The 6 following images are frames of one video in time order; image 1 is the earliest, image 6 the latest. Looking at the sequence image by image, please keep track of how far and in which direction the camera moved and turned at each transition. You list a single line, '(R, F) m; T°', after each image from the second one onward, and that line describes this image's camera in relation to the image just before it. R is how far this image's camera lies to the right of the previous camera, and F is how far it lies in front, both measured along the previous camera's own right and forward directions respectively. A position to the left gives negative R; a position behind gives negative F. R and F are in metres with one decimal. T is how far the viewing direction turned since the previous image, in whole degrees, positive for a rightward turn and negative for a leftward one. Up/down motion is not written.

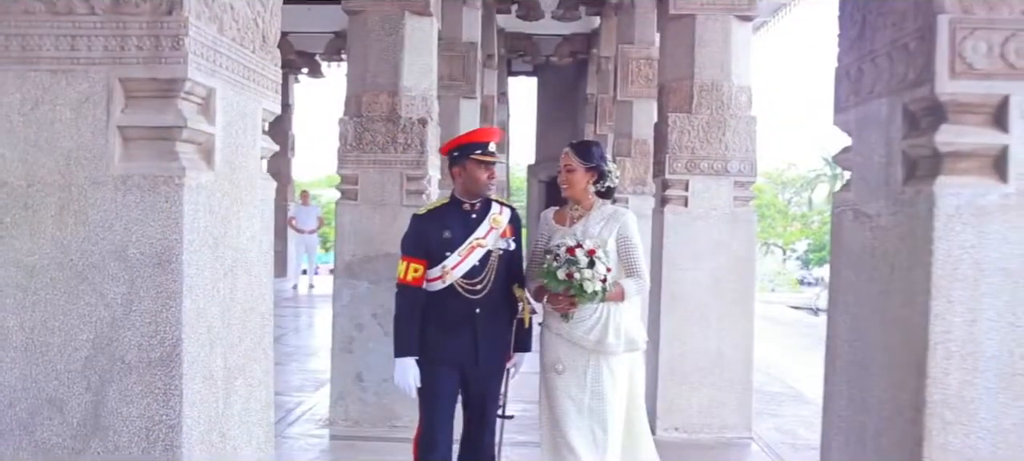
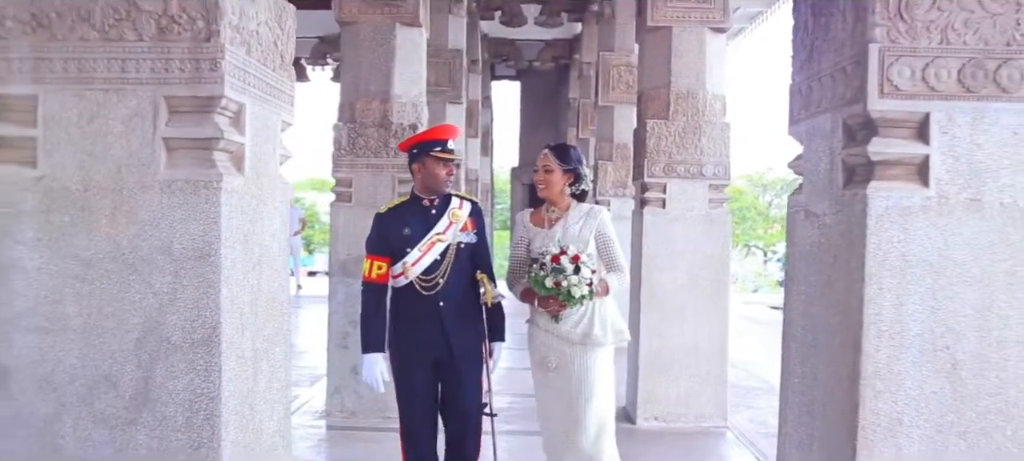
(0.0, -0.3) m; +1°
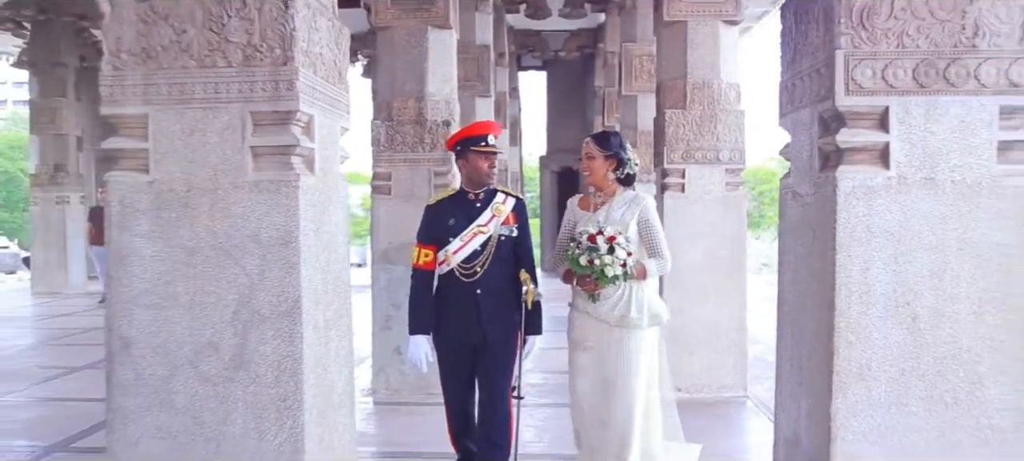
(0.0, -0.4) m; -2°
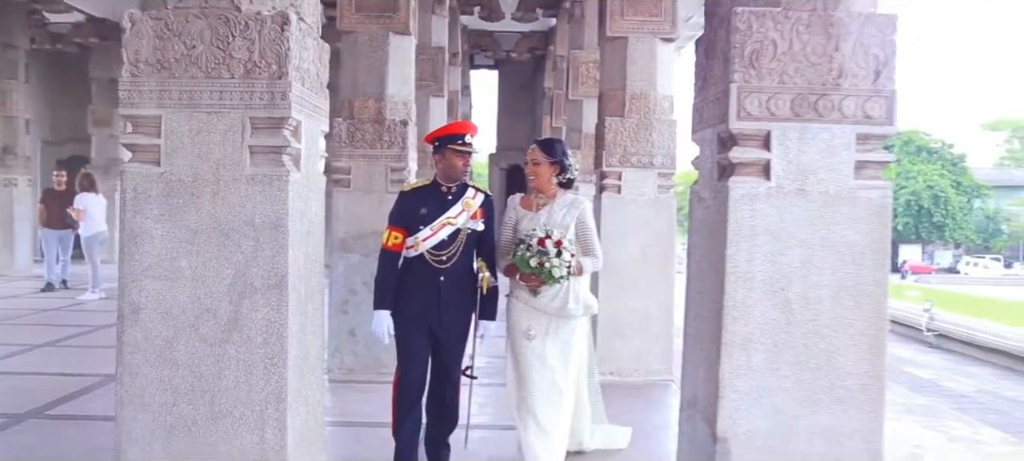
(0.0, -0.5) m; +4°
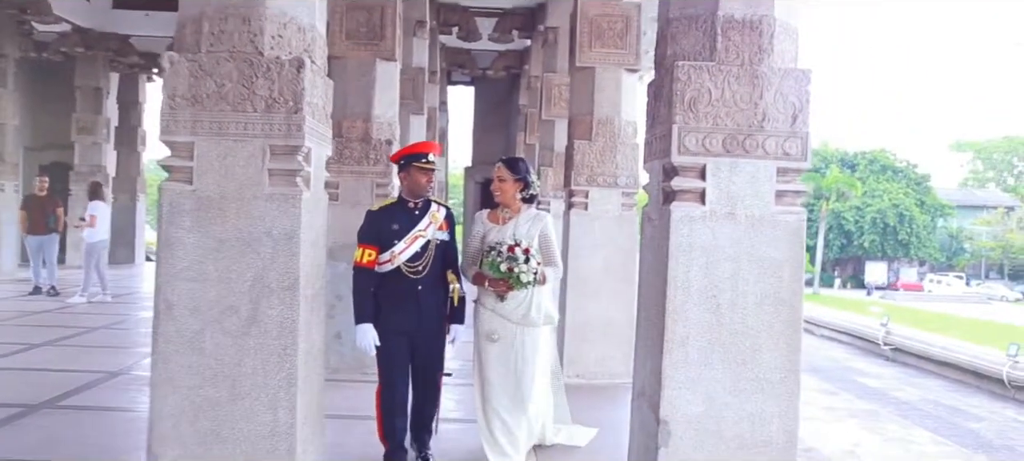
(0.0, -0.5) m; +2°
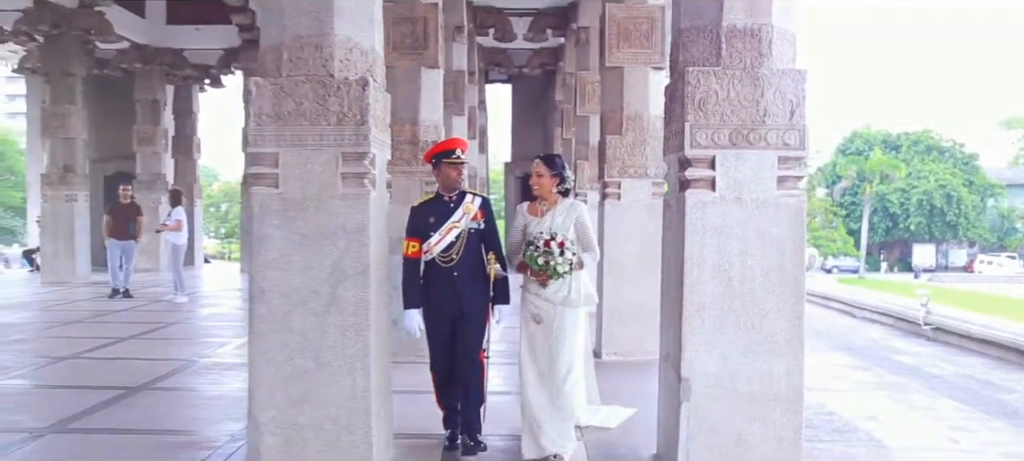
(0.0, -0.5) m; -3°
